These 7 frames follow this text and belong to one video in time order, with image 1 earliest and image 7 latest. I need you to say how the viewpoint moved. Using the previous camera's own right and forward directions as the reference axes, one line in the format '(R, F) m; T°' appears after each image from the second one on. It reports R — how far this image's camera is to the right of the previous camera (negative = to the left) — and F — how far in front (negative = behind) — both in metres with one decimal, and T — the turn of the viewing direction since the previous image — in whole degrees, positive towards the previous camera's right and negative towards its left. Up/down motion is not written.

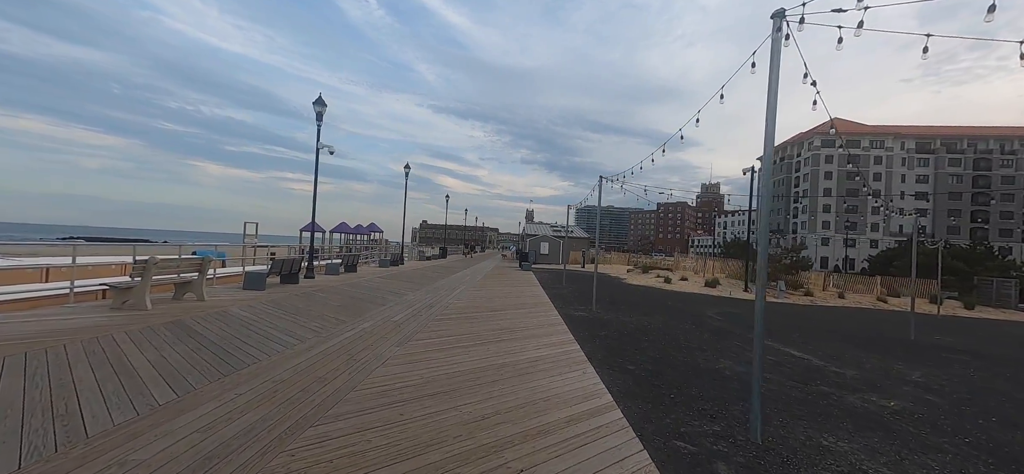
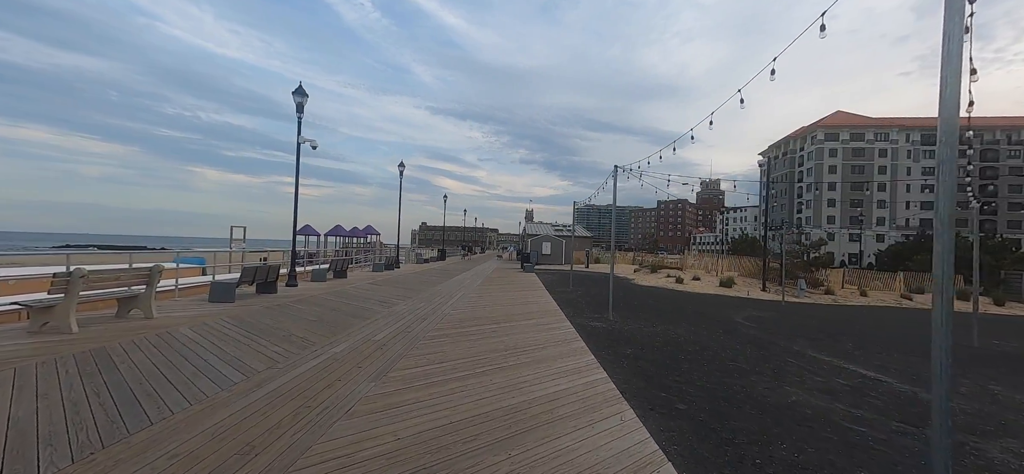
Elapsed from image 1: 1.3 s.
(-0.1, +1.2) m; 0°
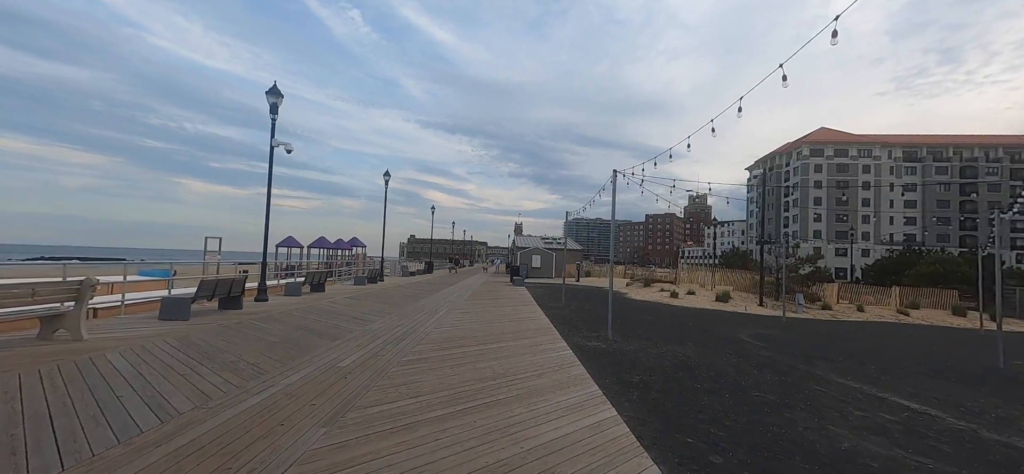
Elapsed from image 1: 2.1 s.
(0.0, +0.7) m; +2°
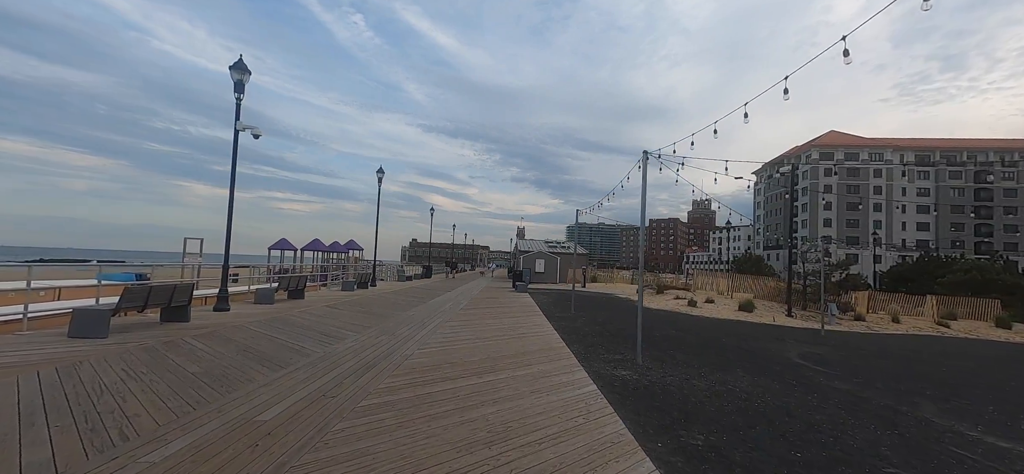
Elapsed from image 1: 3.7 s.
(0.0, +1.5) m; 0°
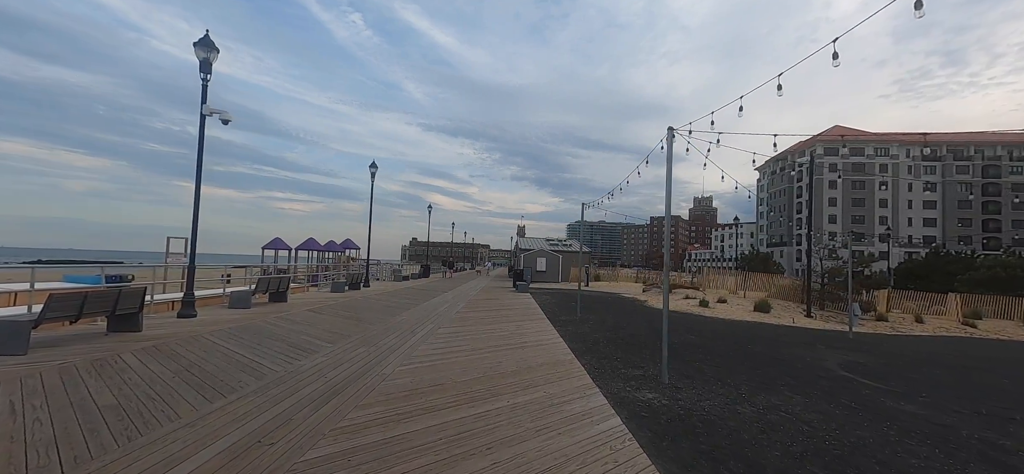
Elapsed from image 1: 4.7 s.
(0.0, +1.0) m; 0°
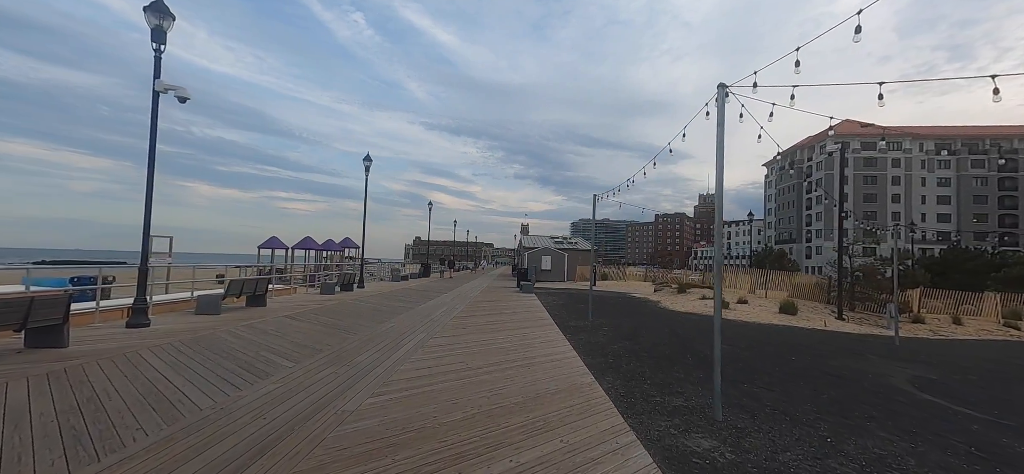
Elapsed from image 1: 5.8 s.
(0.0, +1.2) m; -1°
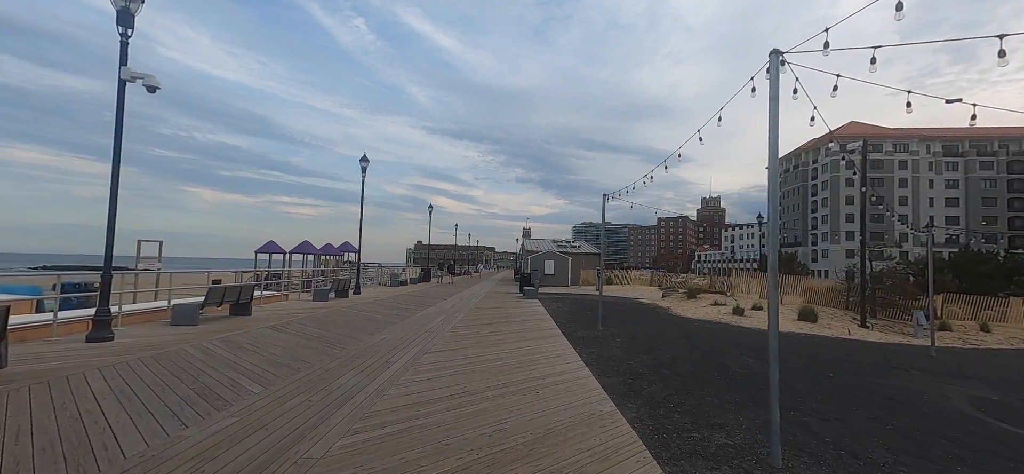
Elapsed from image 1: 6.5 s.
(-0.1, +0.7) m; 0°
